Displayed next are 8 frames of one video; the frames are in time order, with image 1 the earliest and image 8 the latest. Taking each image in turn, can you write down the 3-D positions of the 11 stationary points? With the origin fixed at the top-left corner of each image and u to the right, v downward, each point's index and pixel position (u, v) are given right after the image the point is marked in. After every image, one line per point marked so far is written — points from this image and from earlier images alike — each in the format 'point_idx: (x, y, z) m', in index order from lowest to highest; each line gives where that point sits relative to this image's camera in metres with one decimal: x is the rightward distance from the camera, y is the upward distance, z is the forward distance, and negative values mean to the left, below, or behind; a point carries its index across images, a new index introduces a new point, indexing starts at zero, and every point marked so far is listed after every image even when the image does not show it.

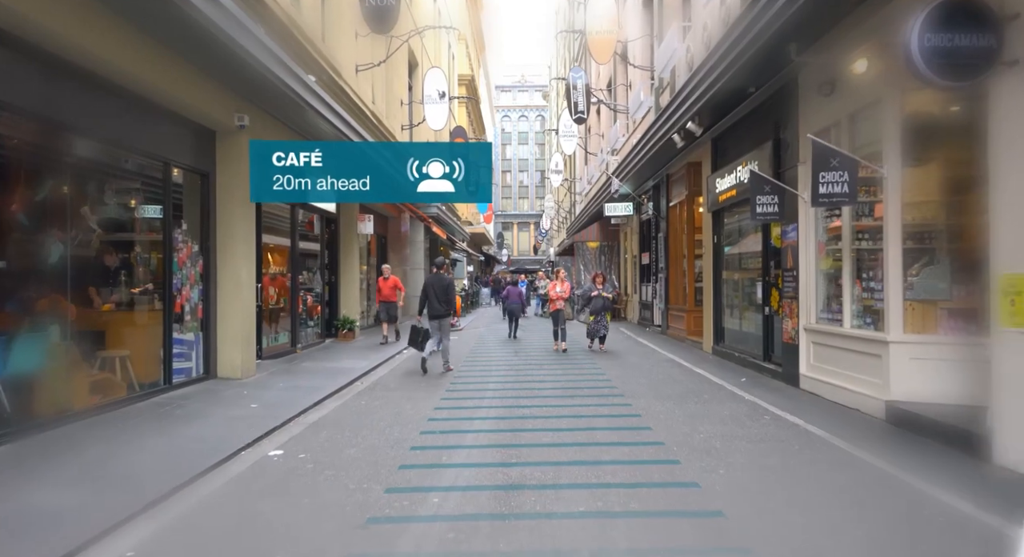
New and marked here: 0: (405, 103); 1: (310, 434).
0: (-4.0, +5.9, +21.2) m
1: (-2.2, -1.7, +6.3) m
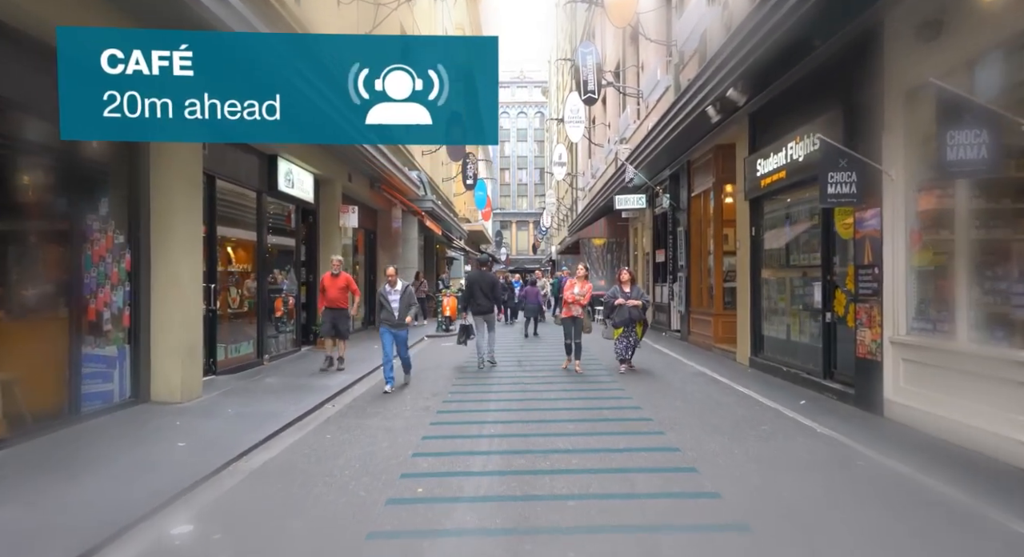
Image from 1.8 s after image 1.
0: (-4.0, +5.9, +19.5) m
1: (-2.1, -1.7, +4.6) m
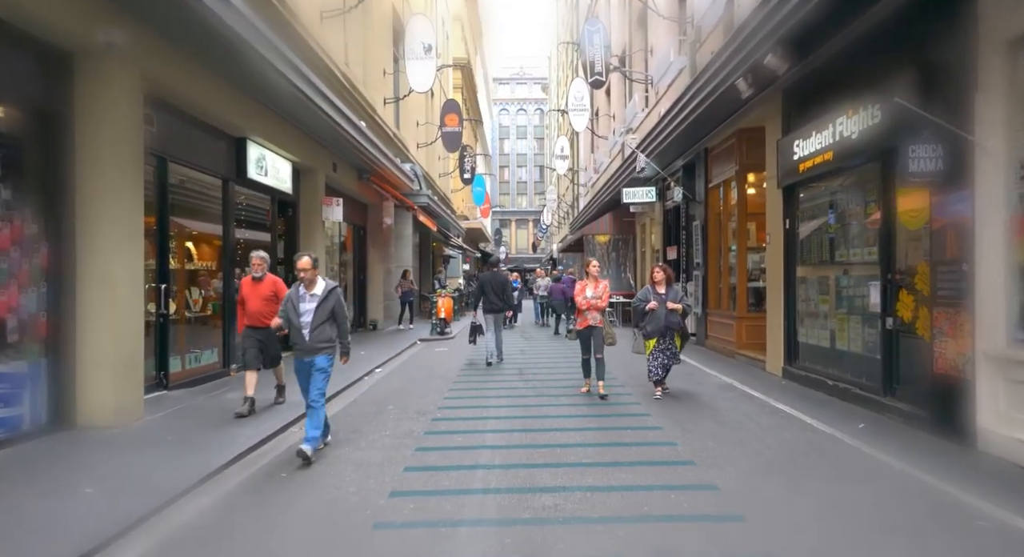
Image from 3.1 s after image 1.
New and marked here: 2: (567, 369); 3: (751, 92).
0: (-4.0, +6.0, +18.3) m
1: (-2.1, -1.7, +3.4) m
2: (+1.1, -1.8, +11.1) m
3: (+3.6, +2.8, +8.6) m
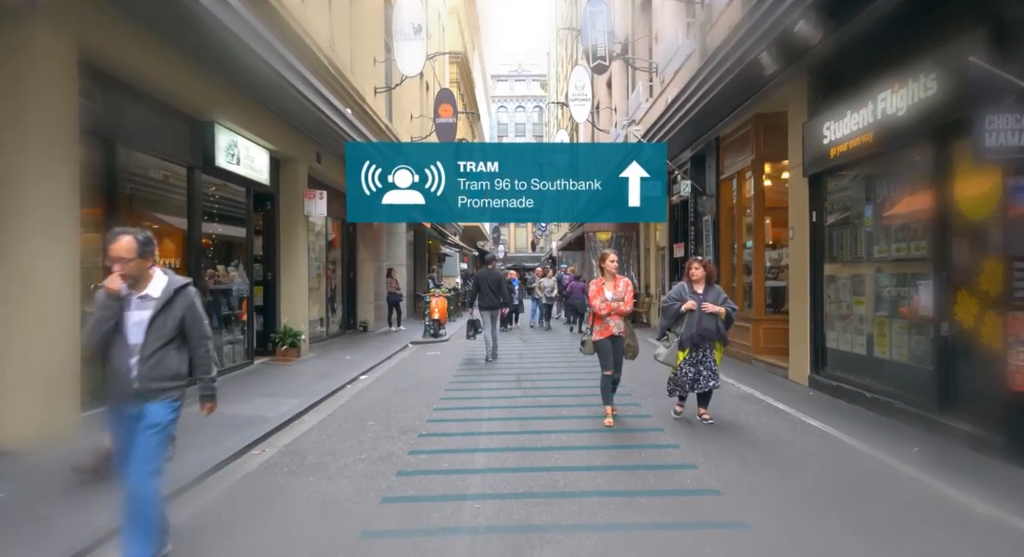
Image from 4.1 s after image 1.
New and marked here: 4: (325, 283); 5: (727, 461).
0: (-4.1, +6.0, +17.4) m
1: (-2.2, -1.7, +2.6) m
2: (+1.0, -1.7, +10.2) m
3: (+3.6, +2.9, +7.7) m
4: (-4.7, -0.1, +14.3) m
5: (+2.0, -1.7, +5.3) m
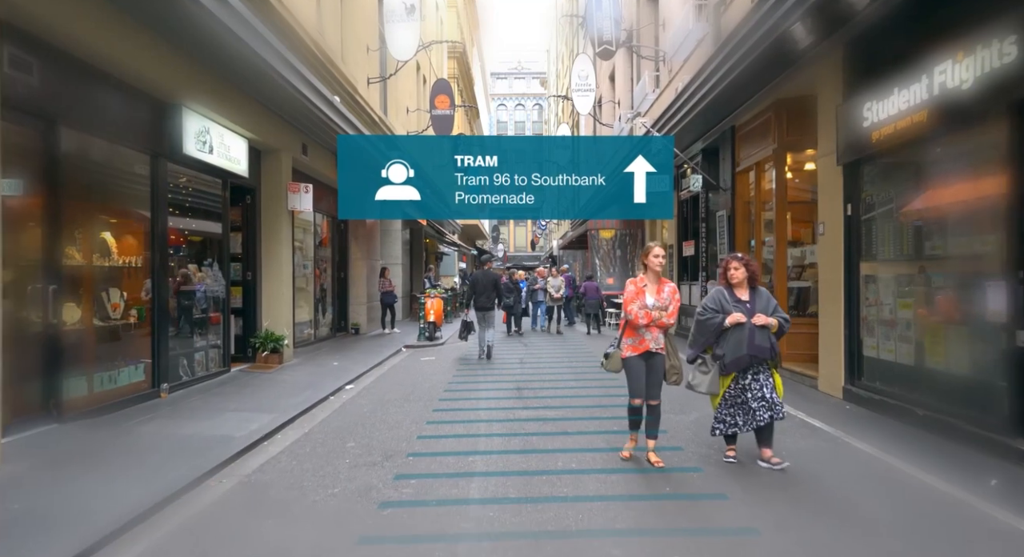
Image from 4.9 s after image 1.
0: (-4.1, +6.0, +16.6) m
1: (-2.2, -1.7, +1.8) m
2: (+1.0, -1.7, +9.4) m
3: (+3.6, +2.9, +6.9) m
4: (-4.7, -0.1, +13.5) m
5: (+2.1, -1.7, +4.5) m
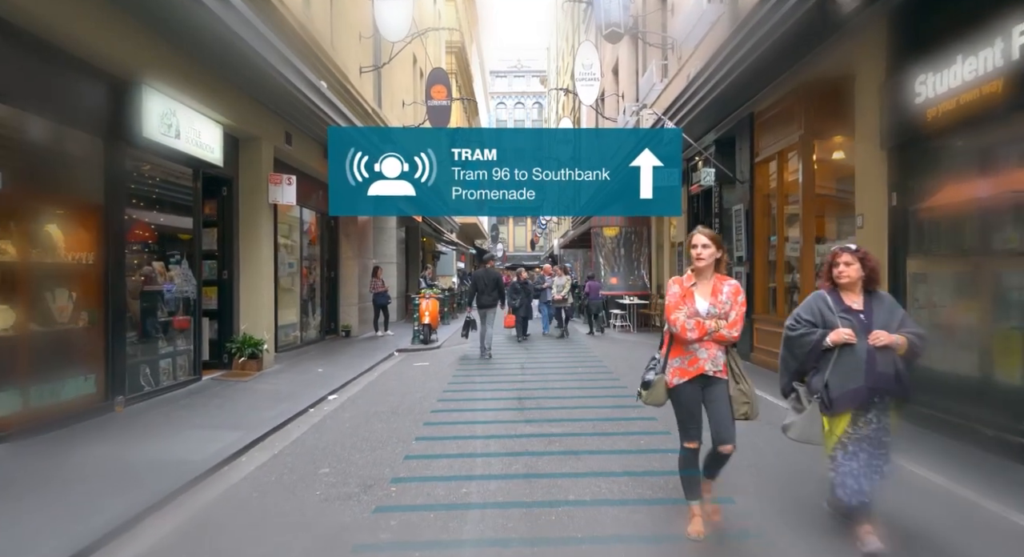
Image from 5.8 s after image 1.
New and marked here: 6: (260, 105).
0: (-4.1, +6.0, +15.7) m
1: (-2.2, -1.7, +0.9) m
2: (+1.0, -1.7, +8.6) m
3: (+3.6, +2.9, +6.1) m
4: (-4.7, -0.1, +12.7) m
5: (+2.1, -1.7, +3.7) m
6: (-4.2, +2.9, +9.4) m
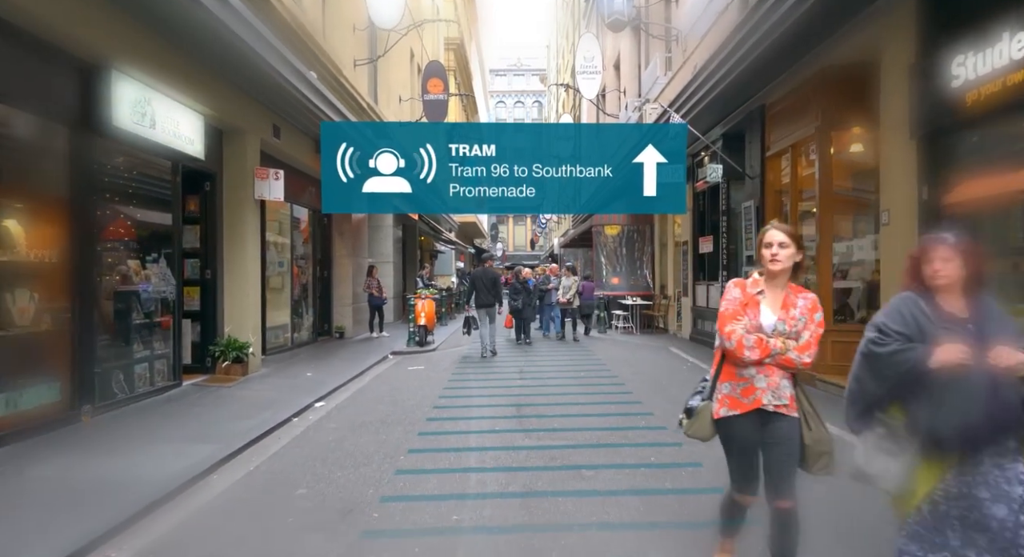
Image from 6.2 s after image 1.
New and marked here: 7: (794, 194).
0: (-4.1, +6.0, +15.3) m
1: (-2.2, -1.7, +0.5) m
2: (+1.0, -1.7, +8.1) m
3: (+3.6, +2.9, +5.6) m
4: (-4.8, -0.1, +12.2) m
5: (+2.0, -1.7, +3.2) m
6: (-4.2, +2.9, +9.0) m
7: (+4.4, +1.3, +8.9) m
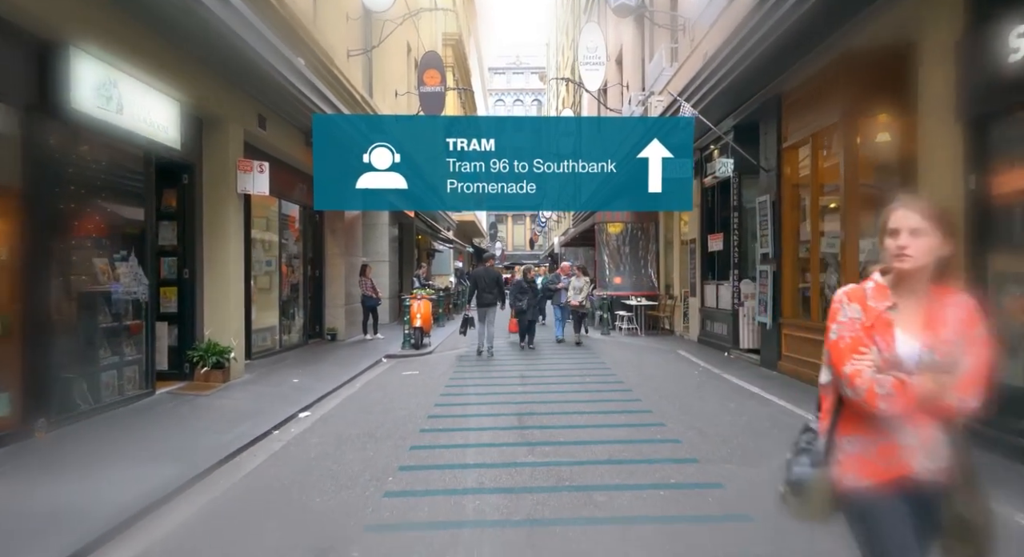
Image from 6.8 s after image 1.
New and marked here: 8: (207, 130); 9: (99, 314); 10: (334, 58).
0: (-4.1, +6.0, +14.7) m
1: (-2.1, -1.7, -0.1) m
2: (+1.0, -1.7, +7.6) m
3: (+3.6, +2.9, +5.0) m
4: (-4.8, -0.1, +11.6) m
5: (+2.1, -1.7, +2.7) m
6: (-4.2, +2.9, +8.4) m
7: (+4.4, +1.3, +8.3) m
8: (-4.6, +2.2, +8.5) m
9: (-4.8, -0.4, +6.6) m
10: (-4.1, +5.1, +13.0) m
